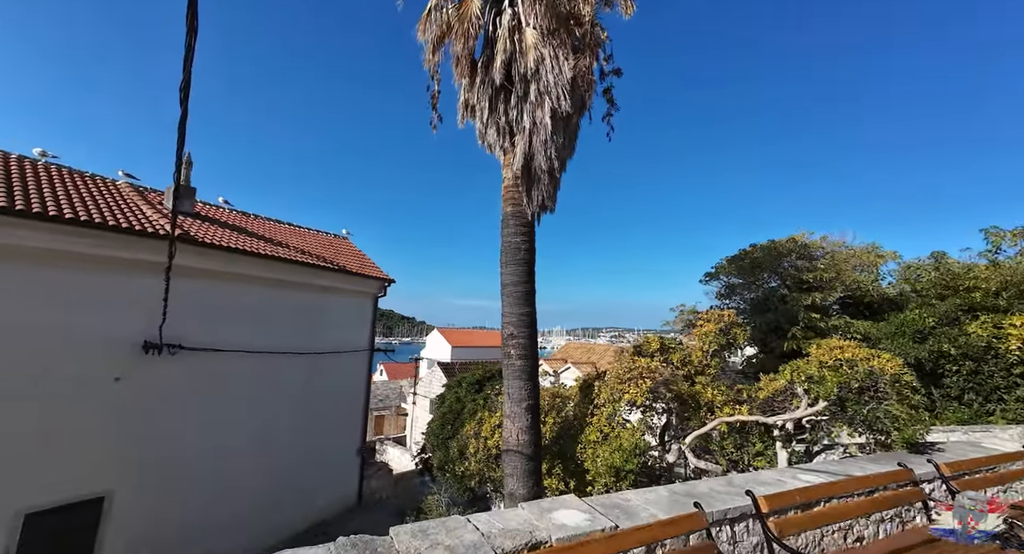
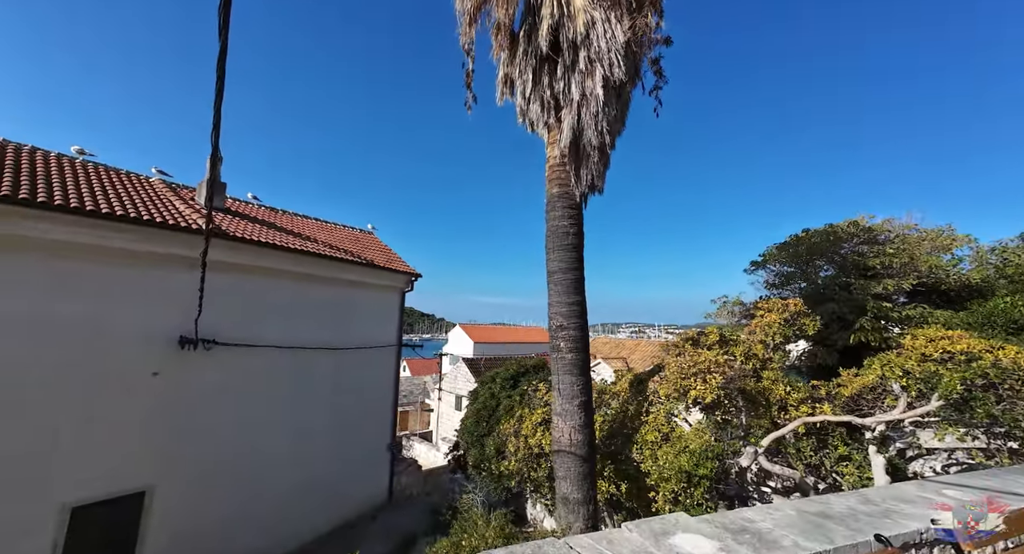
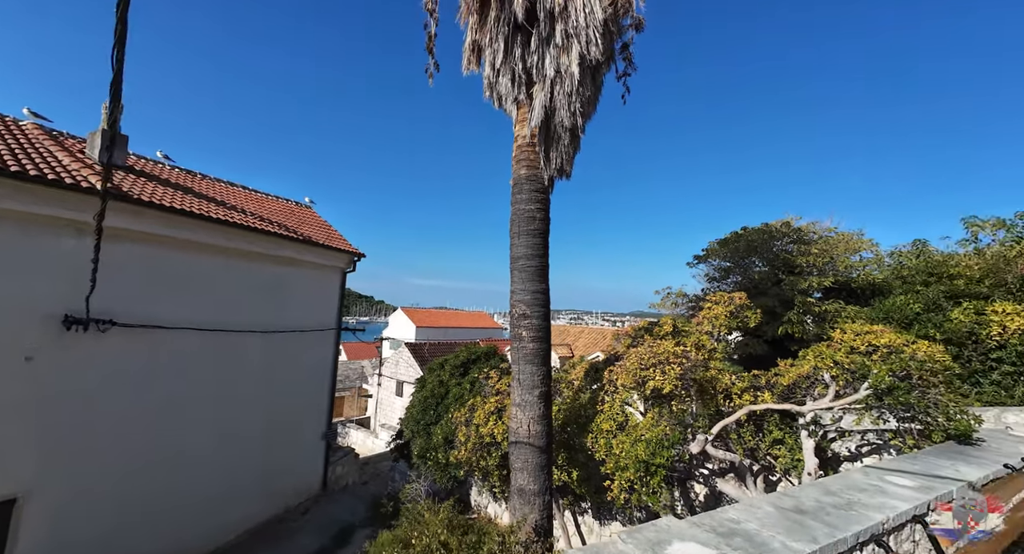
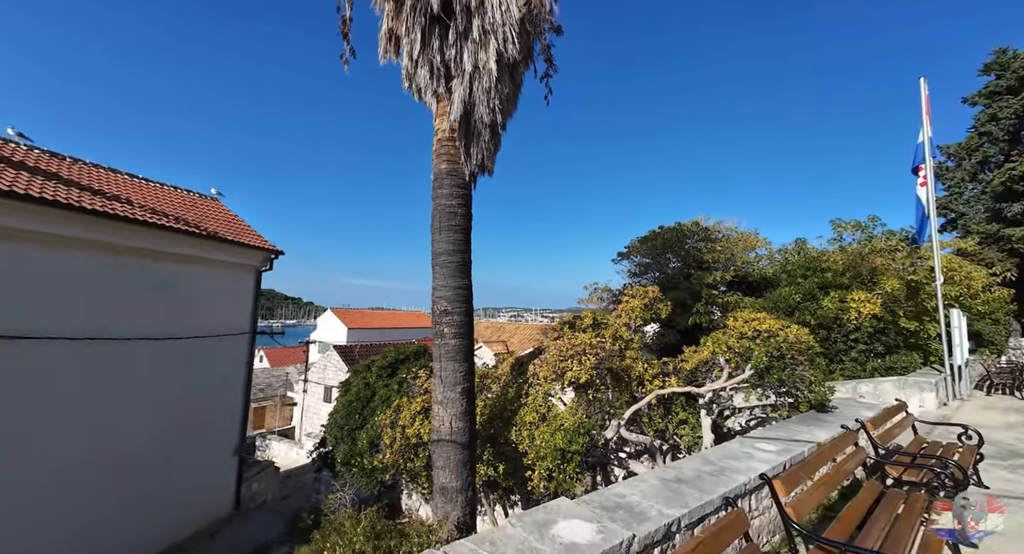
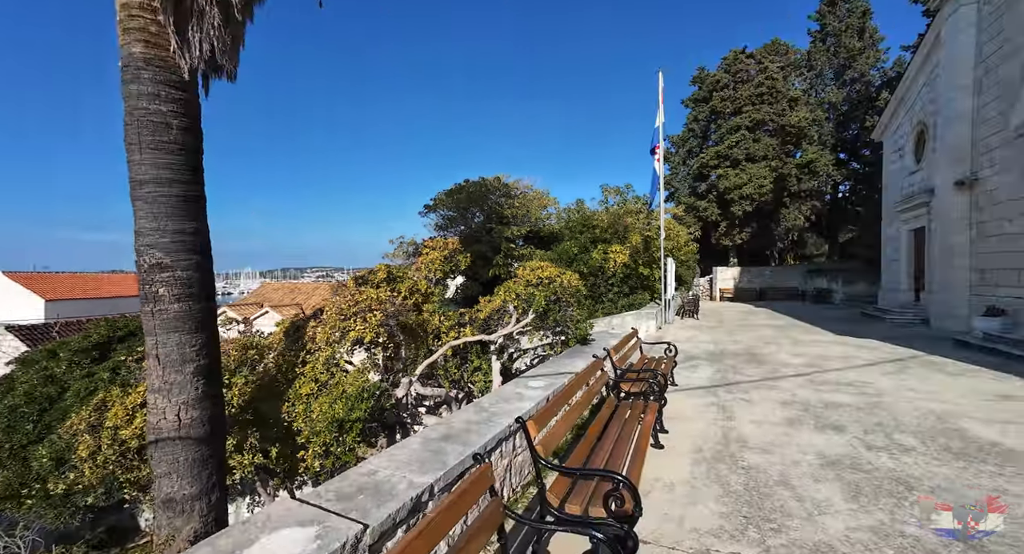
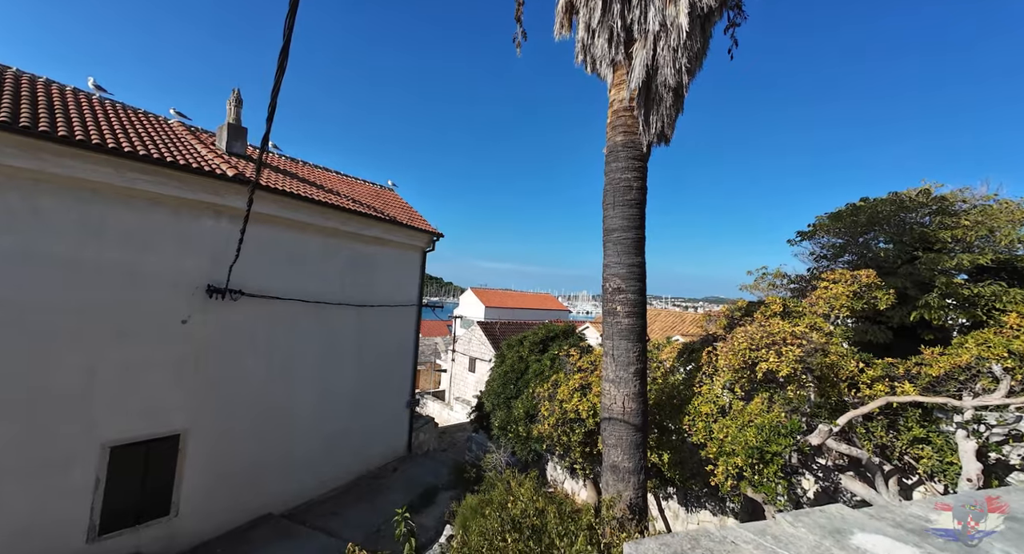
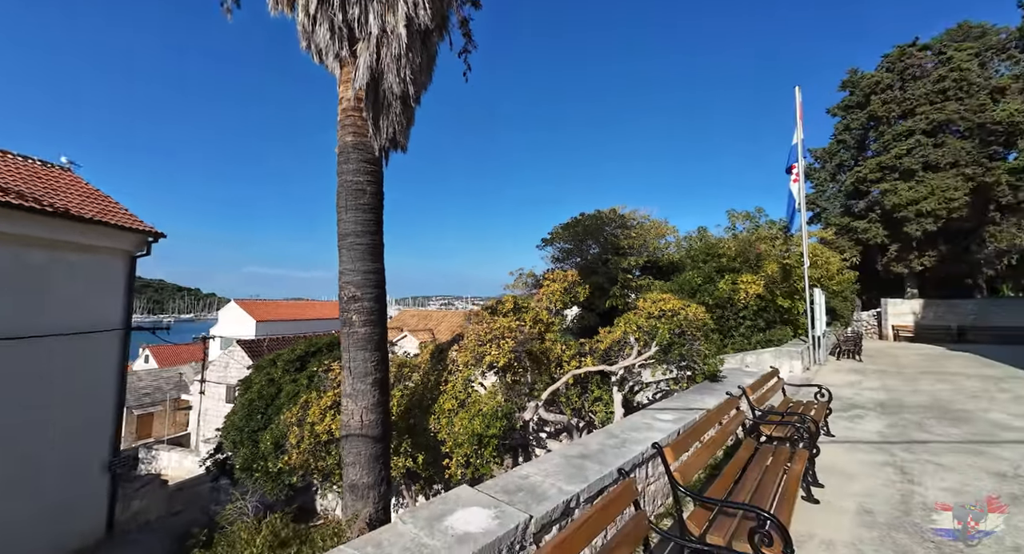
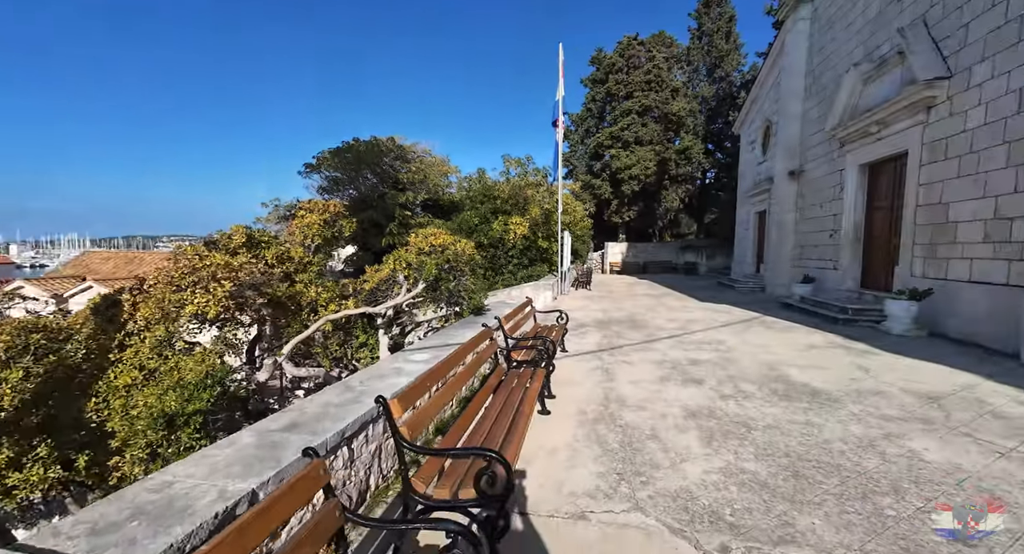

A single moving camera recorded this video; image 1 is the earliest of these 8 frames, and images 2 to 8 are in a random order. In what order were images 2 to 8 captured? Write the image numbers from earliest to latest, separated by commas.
2, 6, 3, 4, 7, 5, 8
